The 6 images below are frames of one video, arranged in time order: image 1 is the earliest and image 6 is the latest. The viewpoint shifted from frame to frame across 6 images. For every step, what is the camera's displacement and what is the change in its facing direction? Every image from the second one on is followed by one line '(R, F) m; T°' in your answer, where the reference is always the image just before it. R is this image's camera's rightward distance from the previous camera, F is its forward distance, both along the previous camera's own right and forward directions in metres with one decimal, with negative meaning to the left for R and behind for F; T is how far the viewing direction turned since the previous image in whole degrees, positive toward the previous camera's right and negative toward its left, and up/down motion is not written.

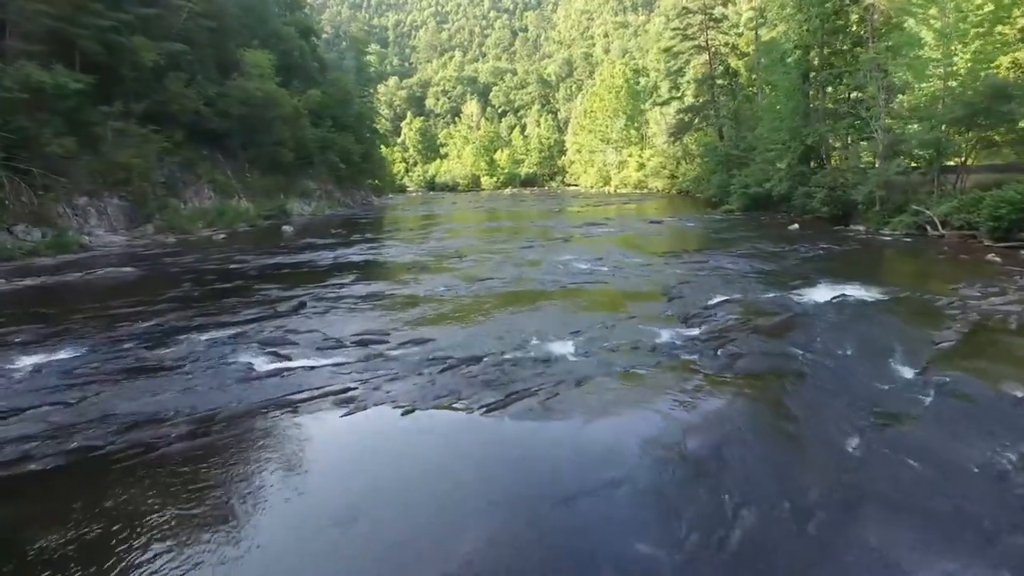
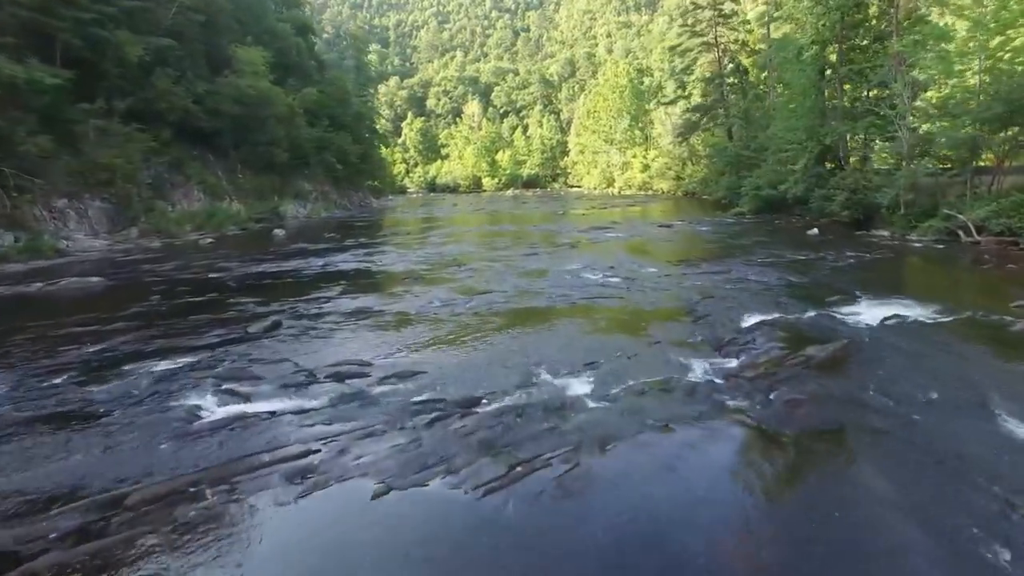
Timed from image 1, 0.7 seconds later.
(0.0, +1.4) m; 0°
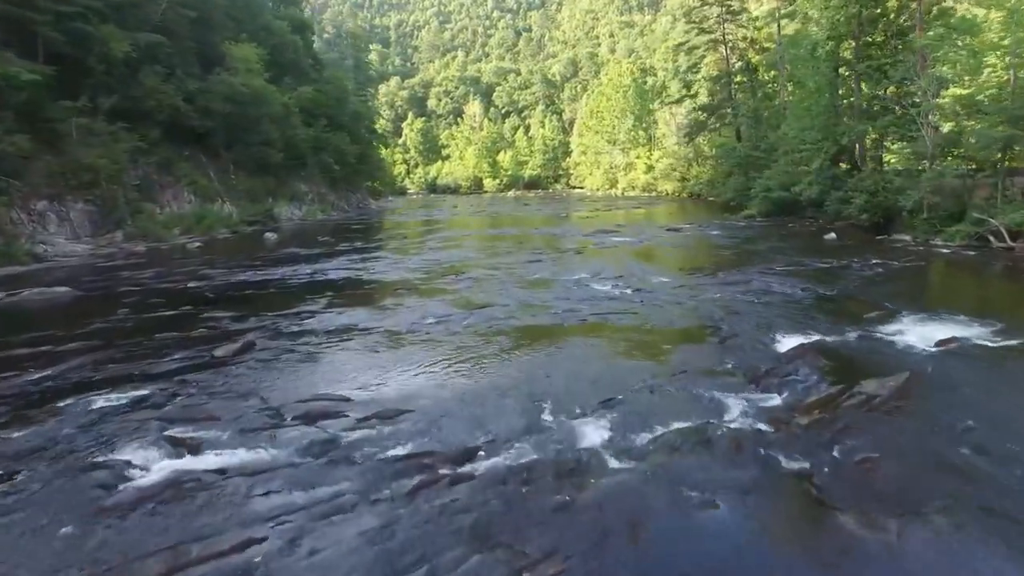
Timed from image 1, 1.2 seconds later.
(0.0, +1.2) m; 0°
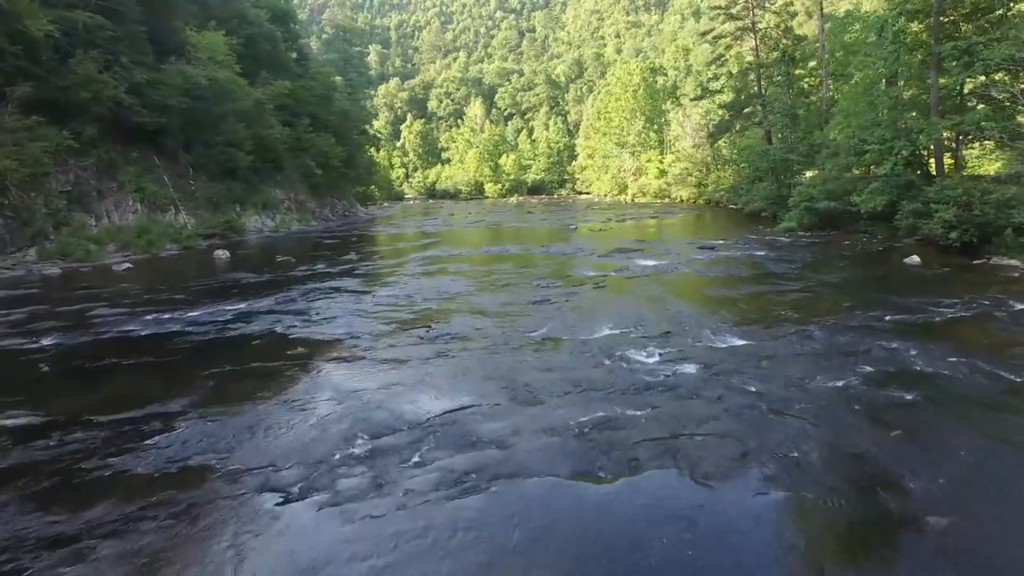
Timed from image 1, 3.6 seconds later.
(+0.1, +4.8) m; 0°
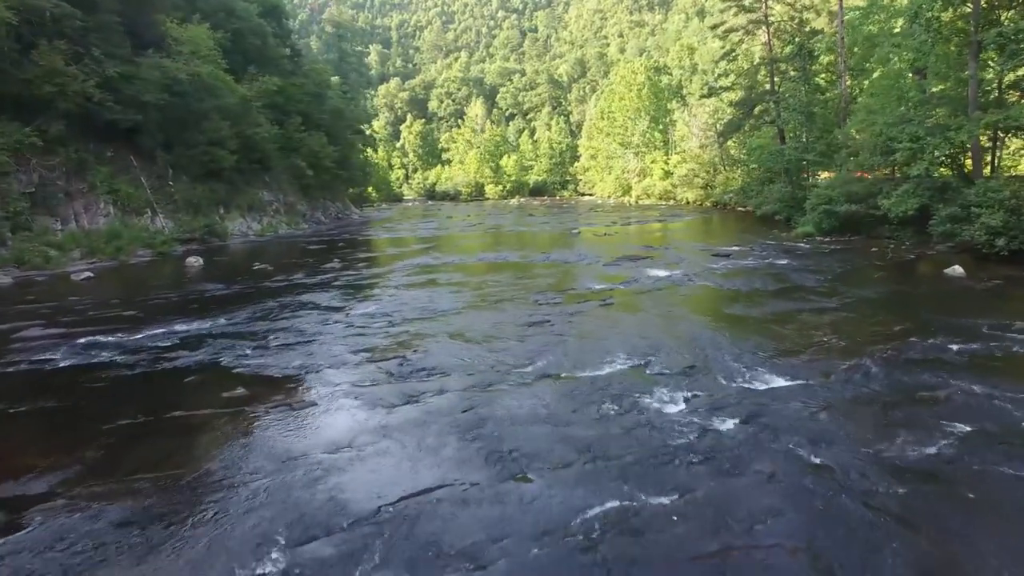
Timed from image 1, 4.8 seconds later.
(+0.1, +1.9) m; 0°
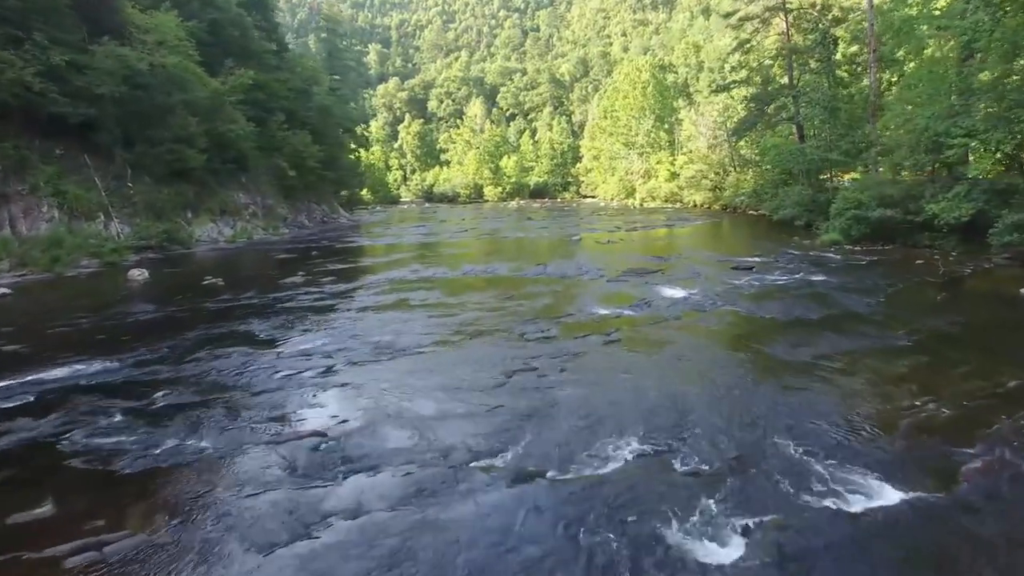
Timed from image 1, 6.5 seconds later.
(+0.3, +2.9) m; 0°
